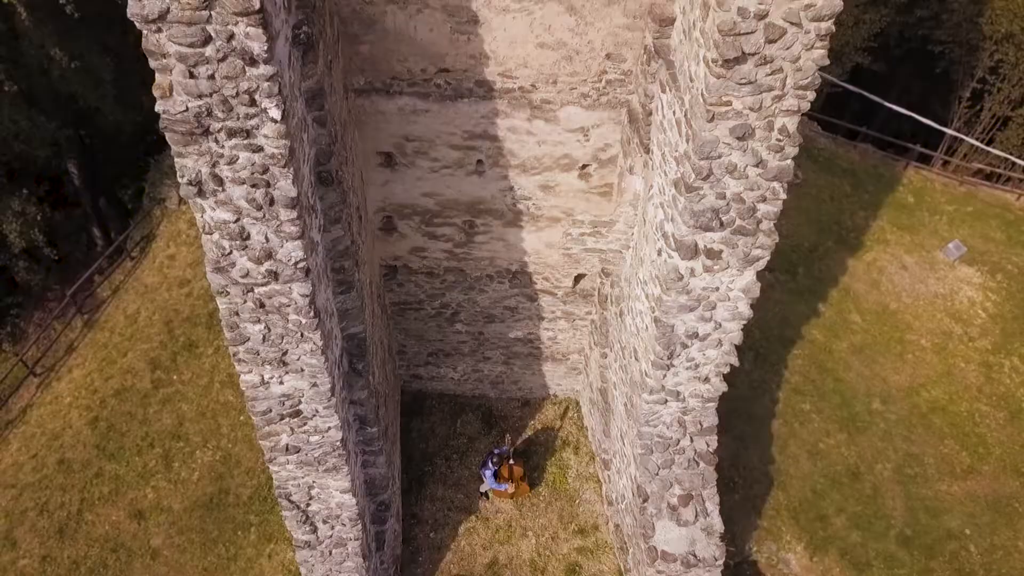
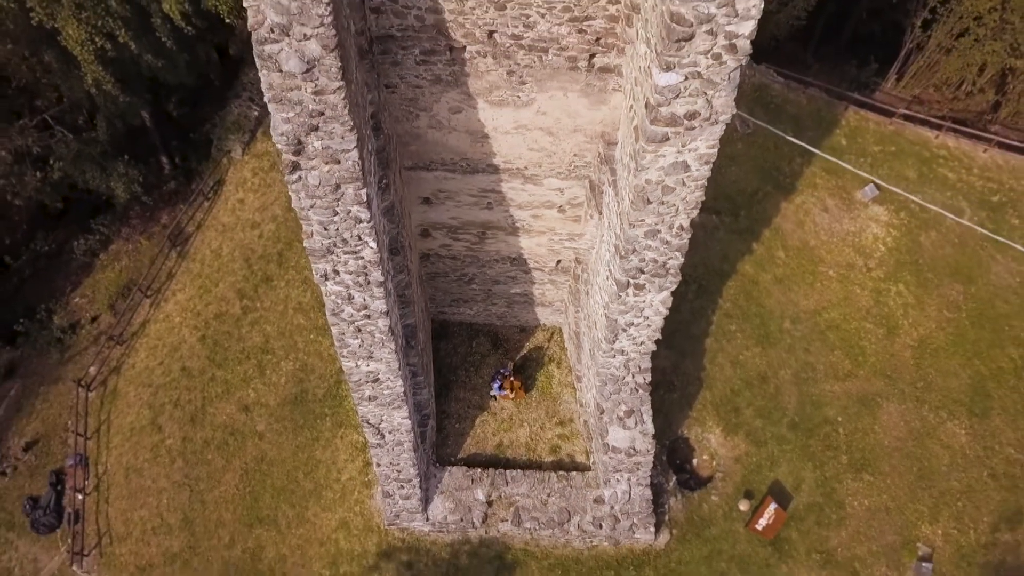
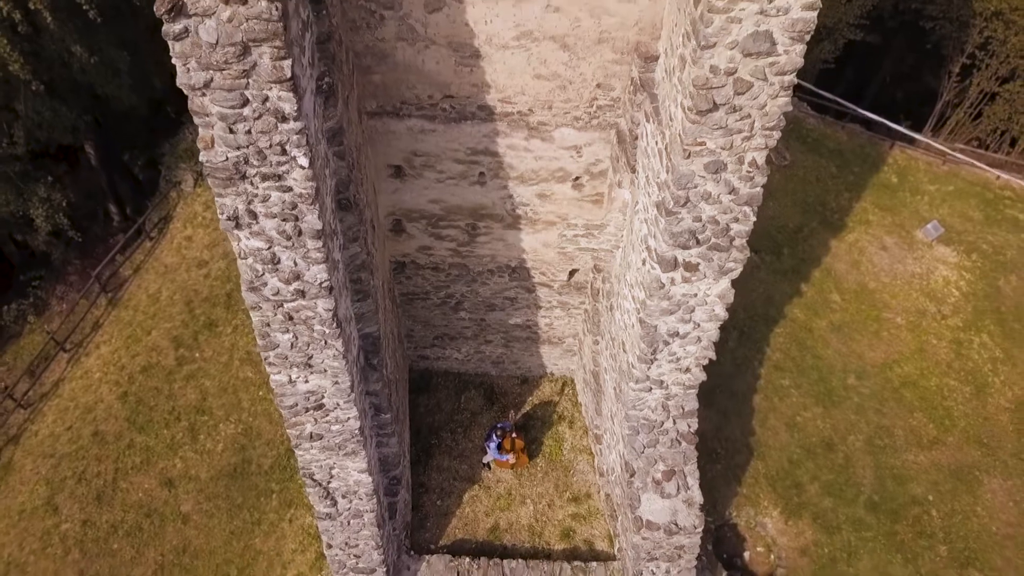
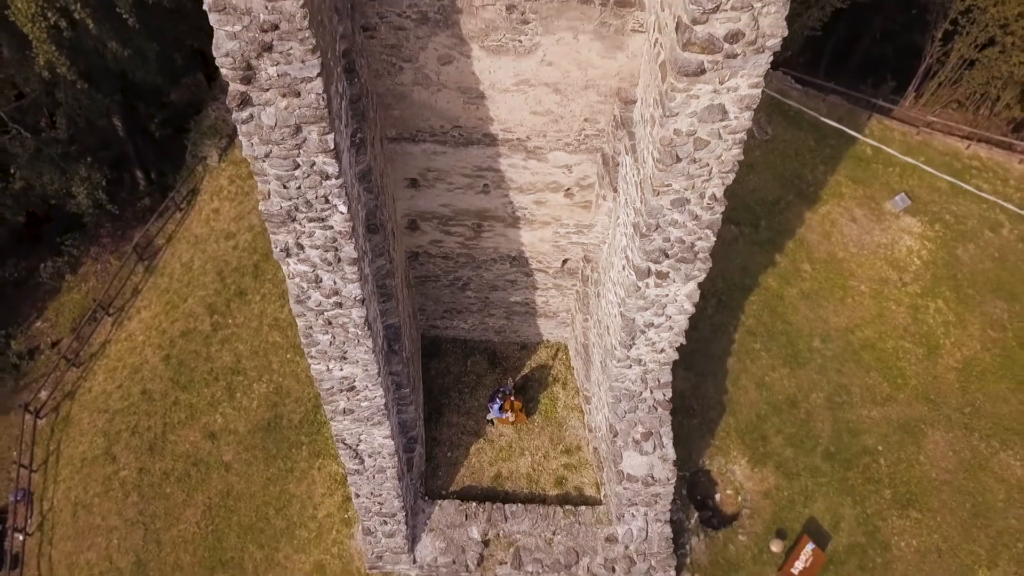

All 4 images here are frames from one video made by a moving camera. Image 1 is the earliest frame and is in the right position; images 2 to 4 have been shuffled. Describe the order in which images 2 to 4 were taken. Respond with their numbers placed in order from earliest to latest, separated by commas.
3, 4, 2
